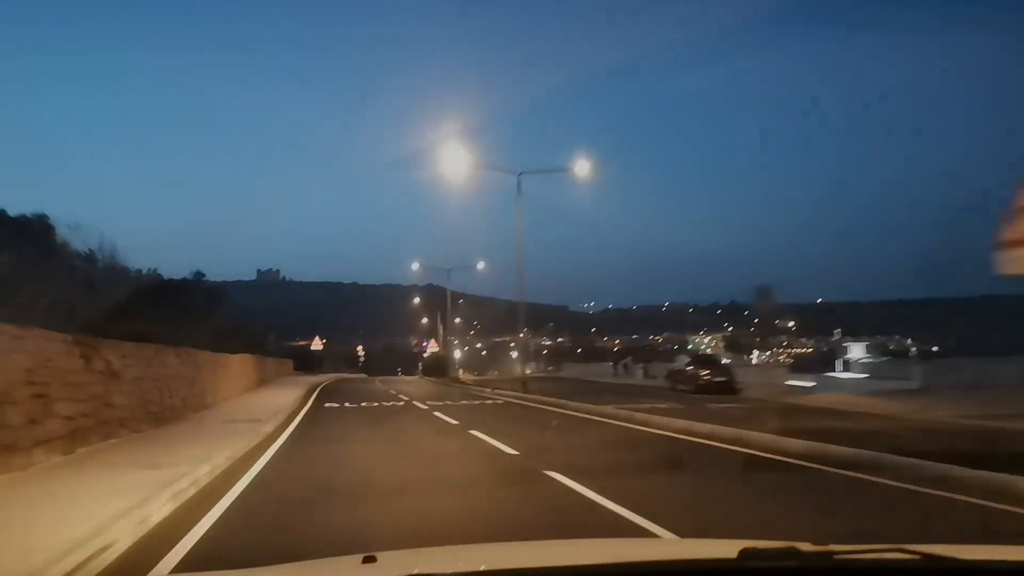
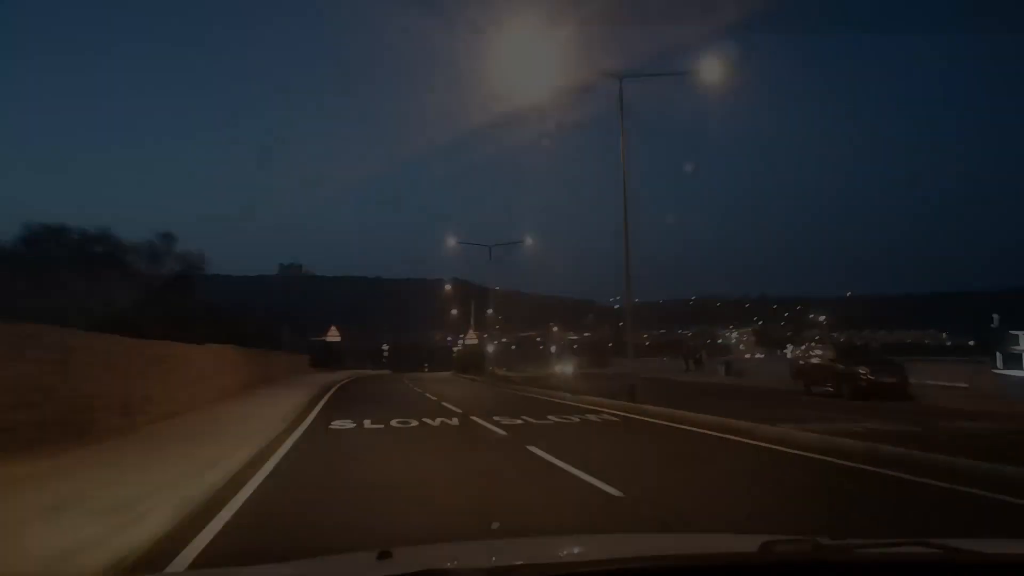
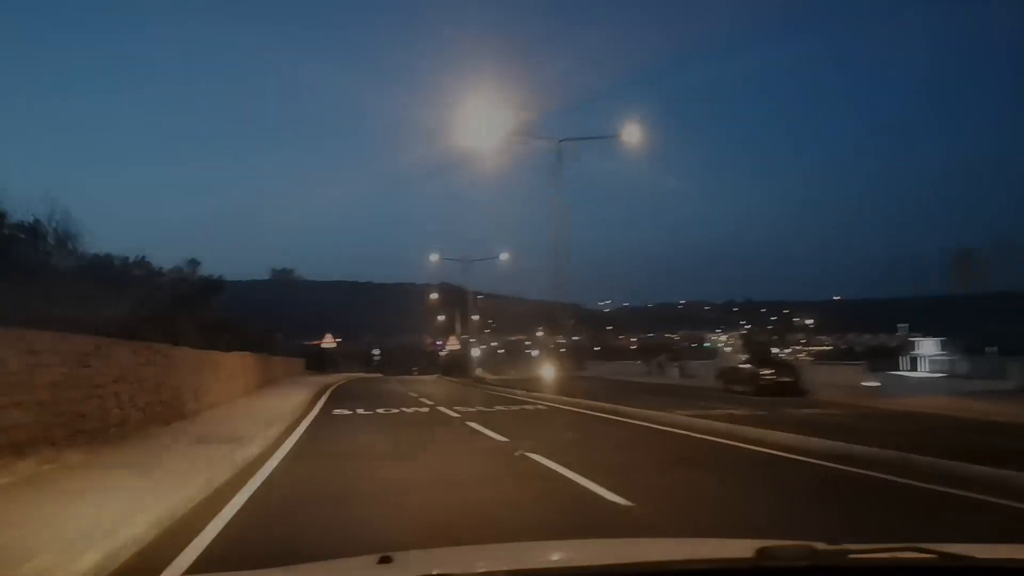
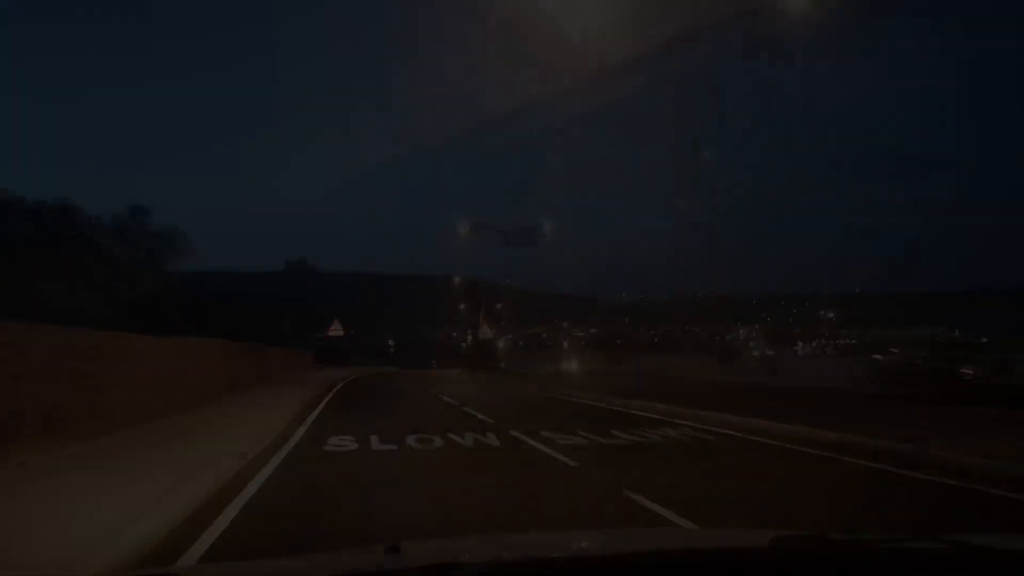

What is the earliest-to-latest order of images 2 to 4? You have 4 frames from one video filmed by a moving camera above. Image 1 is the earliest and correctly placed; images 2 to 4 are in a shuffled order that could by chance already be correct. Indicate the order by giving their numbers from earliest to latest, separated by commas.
3, 2, 4
